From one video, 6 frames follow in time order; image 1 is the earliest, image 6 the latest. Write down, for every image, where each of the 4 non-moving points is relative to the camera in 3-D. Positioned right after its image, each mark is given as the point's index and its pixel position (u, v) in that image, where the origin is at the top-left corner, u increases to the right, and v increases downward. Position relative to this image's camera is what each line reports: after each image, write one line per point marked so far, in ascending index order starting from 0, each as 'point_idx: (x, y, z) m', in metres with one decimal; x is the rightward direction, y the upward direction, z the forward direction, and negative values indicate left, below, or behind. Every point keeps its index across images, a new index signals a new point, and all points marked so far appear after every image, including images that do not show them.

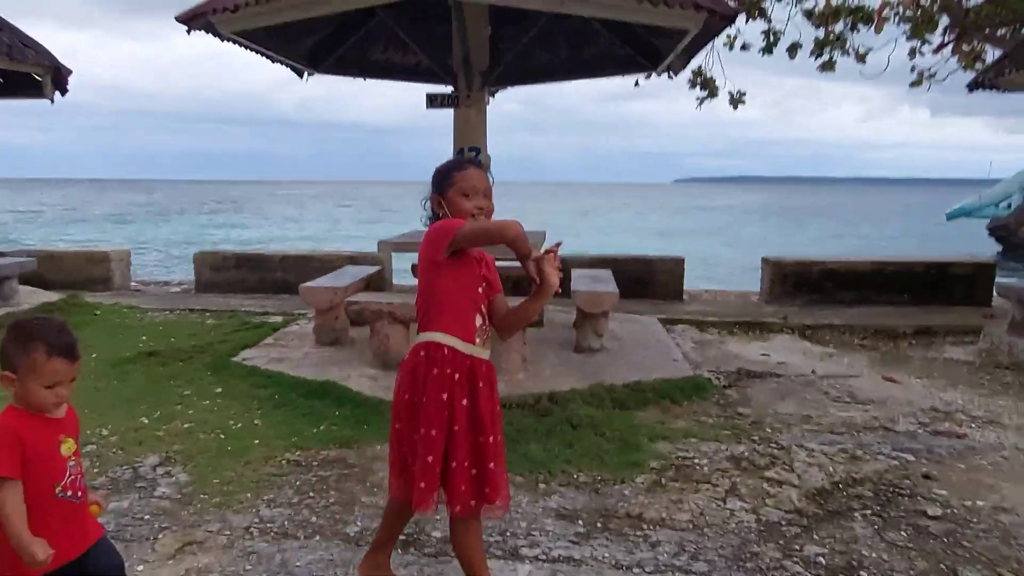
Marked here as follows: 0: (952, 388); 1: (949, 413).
0: (+2.7, -0.6, +4.2) m
1: (+2.4, -0.7, +3.8) m
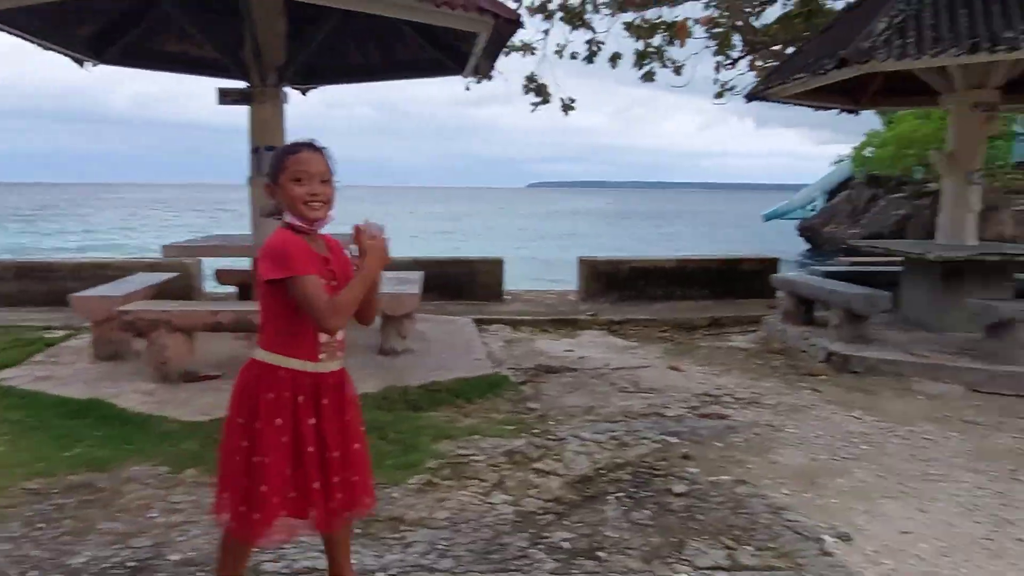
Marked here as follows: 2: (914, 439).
0: (+1.4, -0.6, +4.6) m
1: (+1.2, -0.6, +4.1) m
2: (+2.0, -0.8, +3.5) m
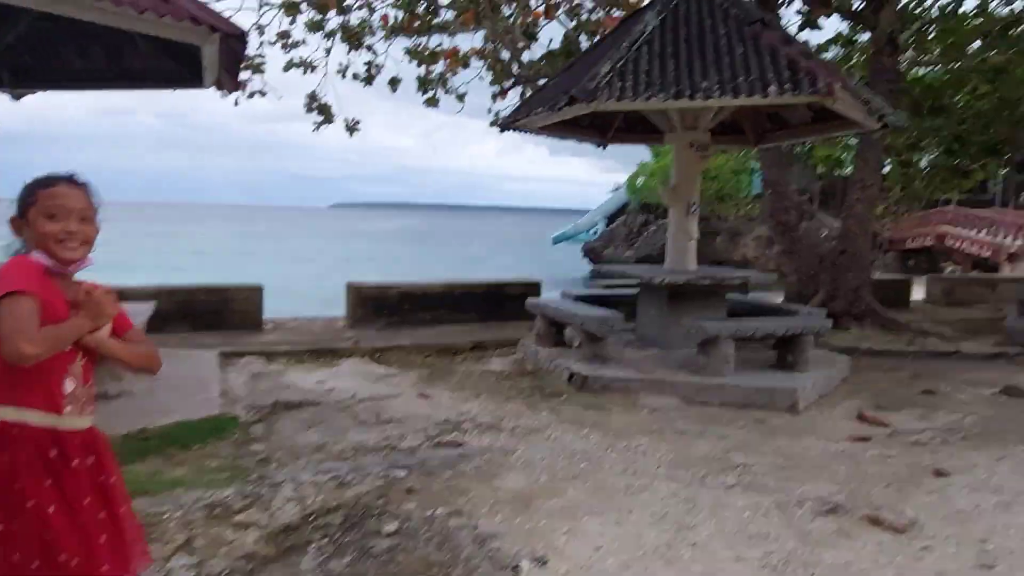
0: (-0.3, -0.7, +4.6) m
1: (-0.3, -0.8, +4.1) m
2: (+0.6, -0.9, +3.7) m
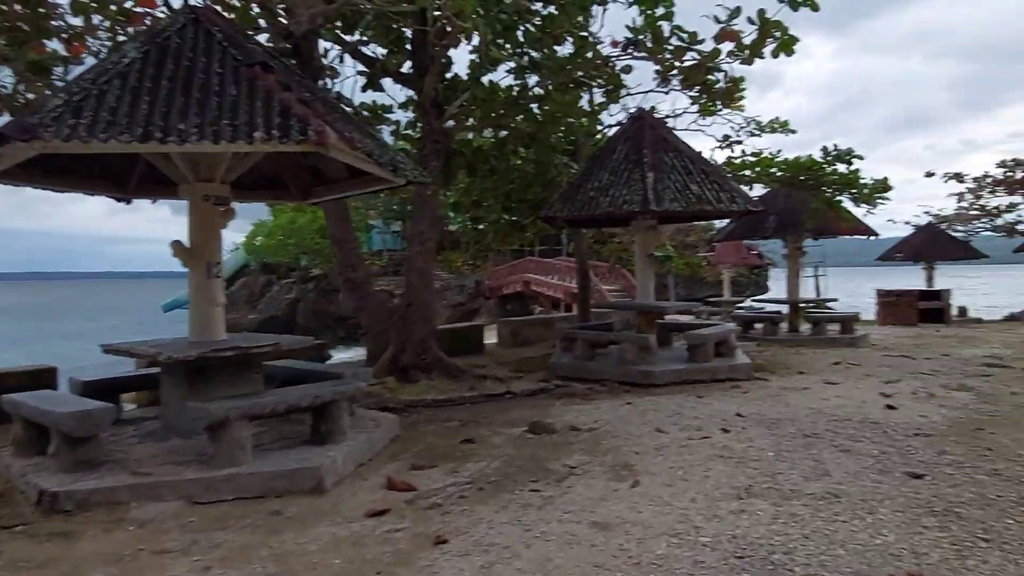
0: (-3.0, -1.2, +3.1) m
1: (-2.8, -1.2, +2.6) m
2: (-1.8, -1.3, +2.7) m
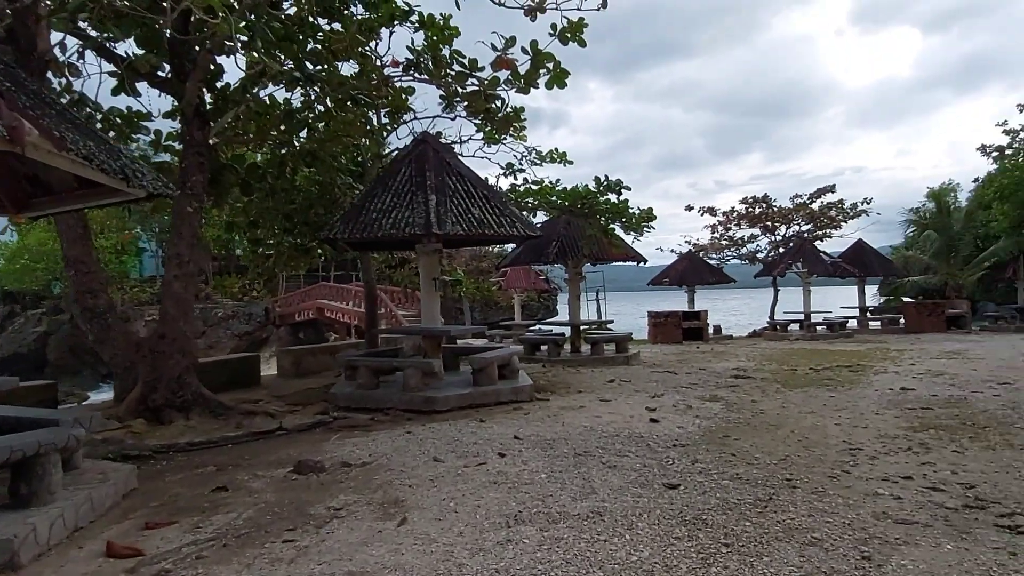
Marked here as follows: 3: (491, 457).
0: (-3.9, -1.4, +1.8) m
1: (-3.5, -1.3, +1.4) m
2: (-2.6, -1.3, +1.8) m
3: (-0.1, -1.3, +5.1) m
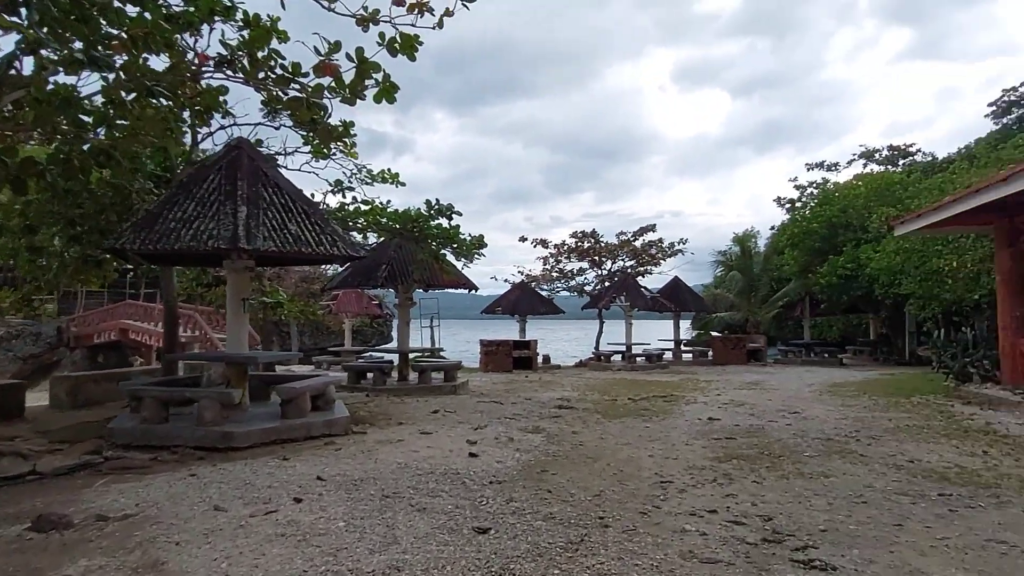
0: (-4.4, -1.3, +0.4) m
1: (-3.9, -1.2, +0.1) m
2: (-3.1, -1.3, +0.7) m
3: (-1.5, -1.4, +4.5) m
